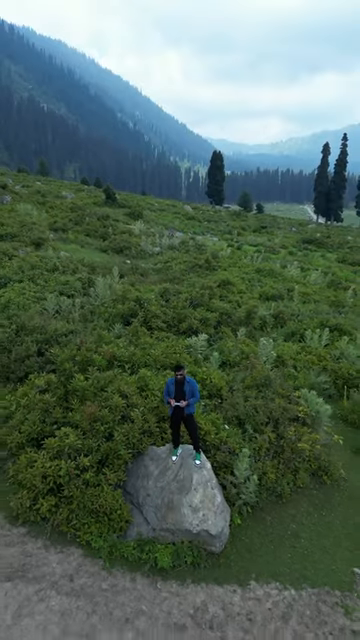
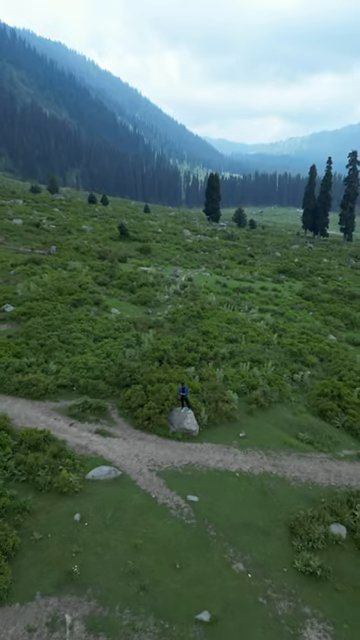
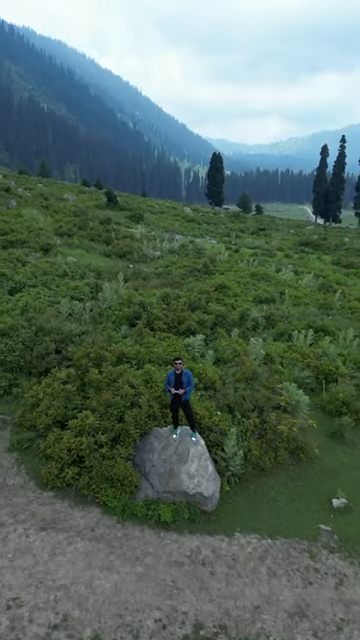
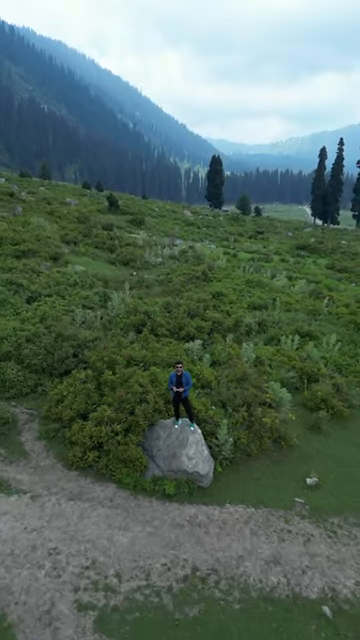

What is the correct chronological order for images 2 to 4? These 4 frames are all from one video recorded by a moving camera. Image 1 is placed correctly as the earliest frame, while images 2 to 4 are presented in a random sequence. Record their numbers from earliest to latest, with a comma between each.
3, 4, 2
